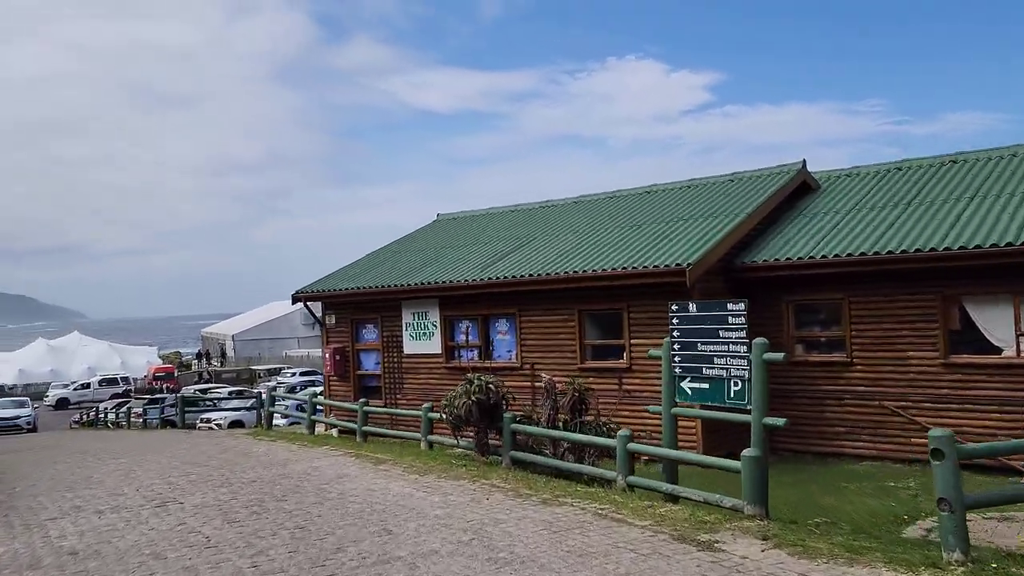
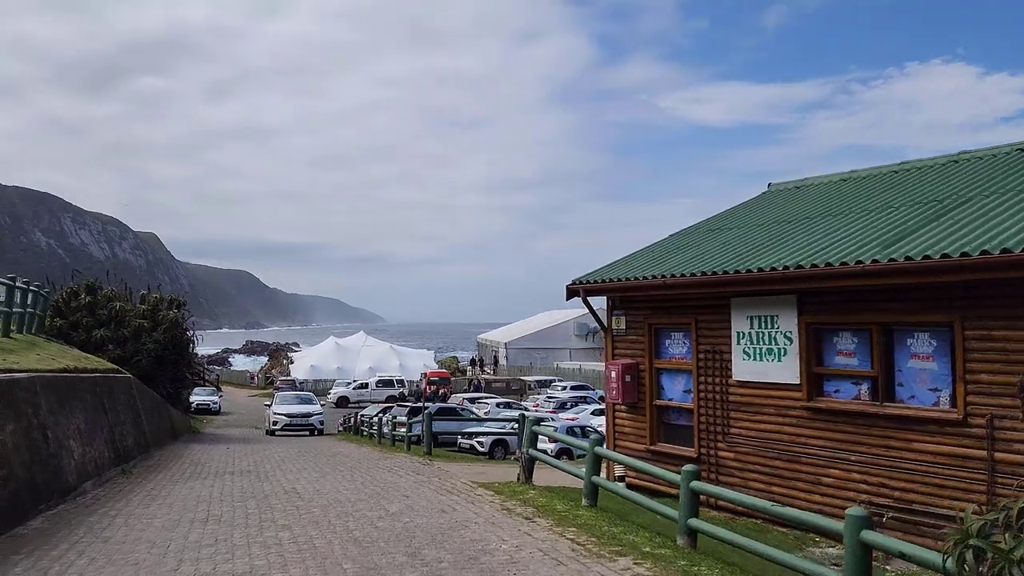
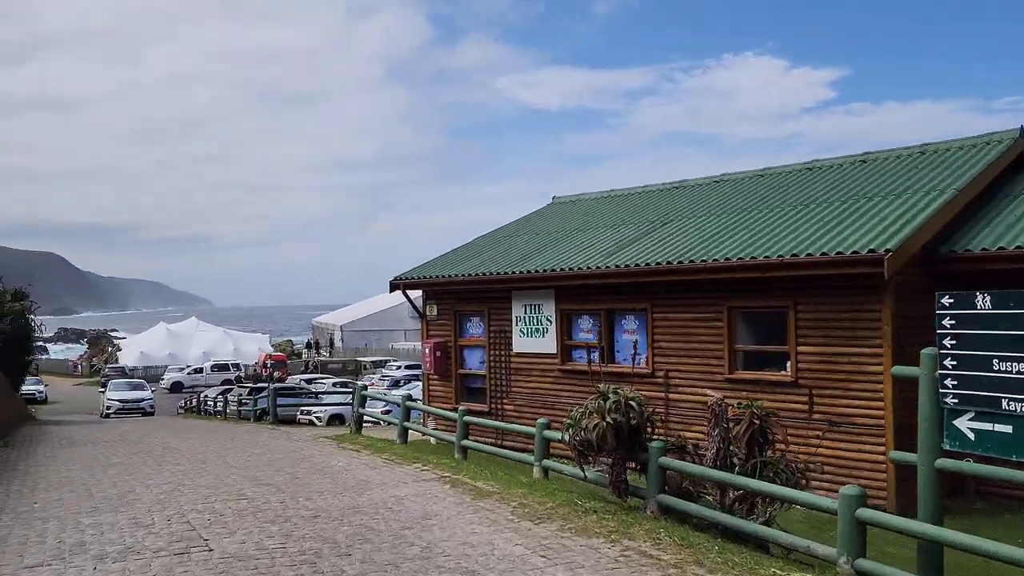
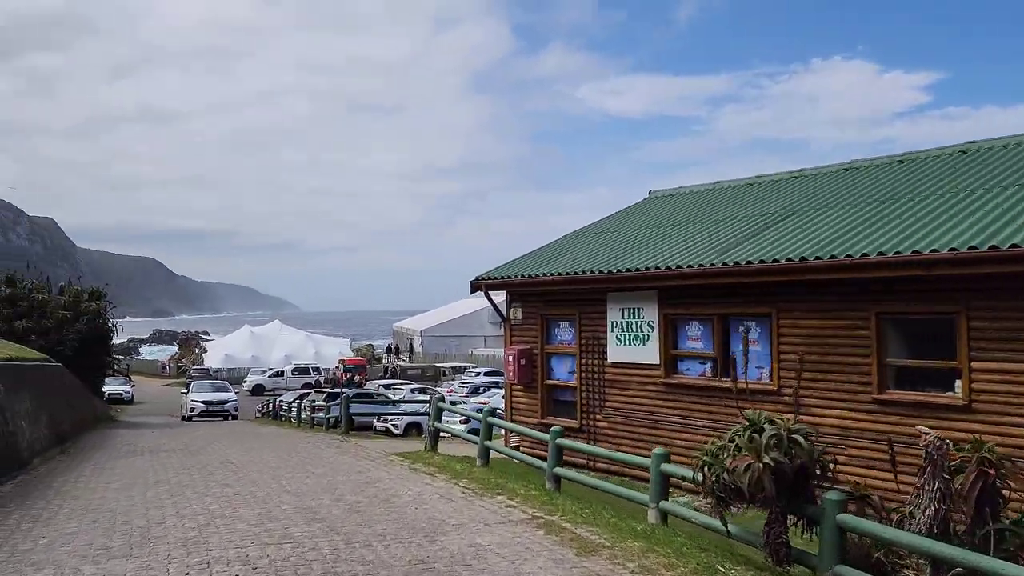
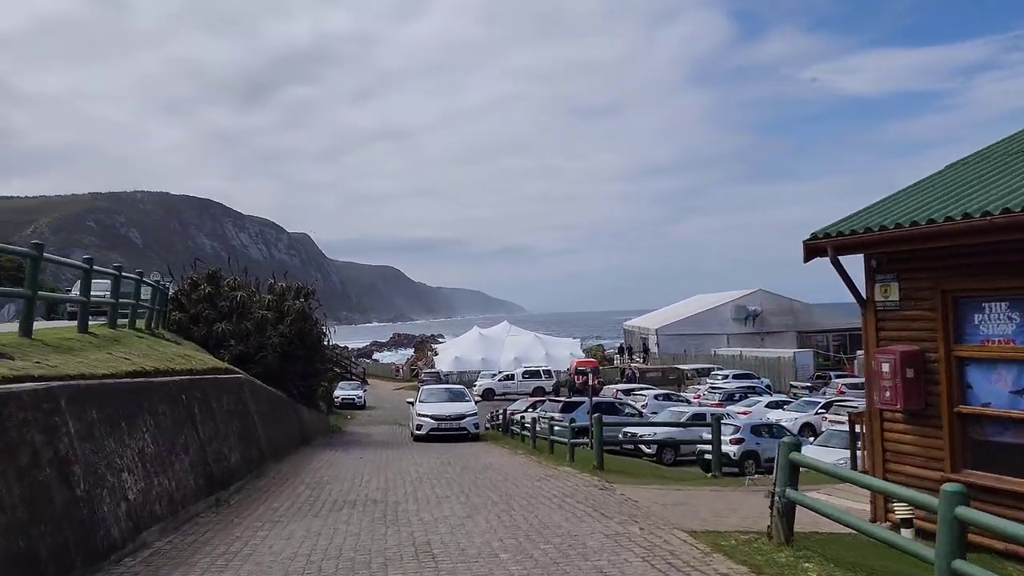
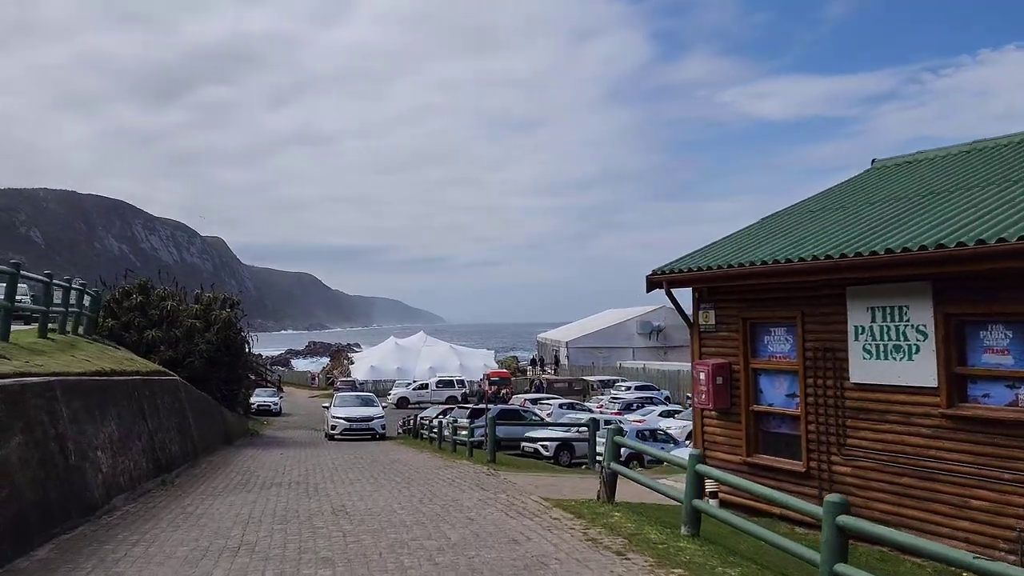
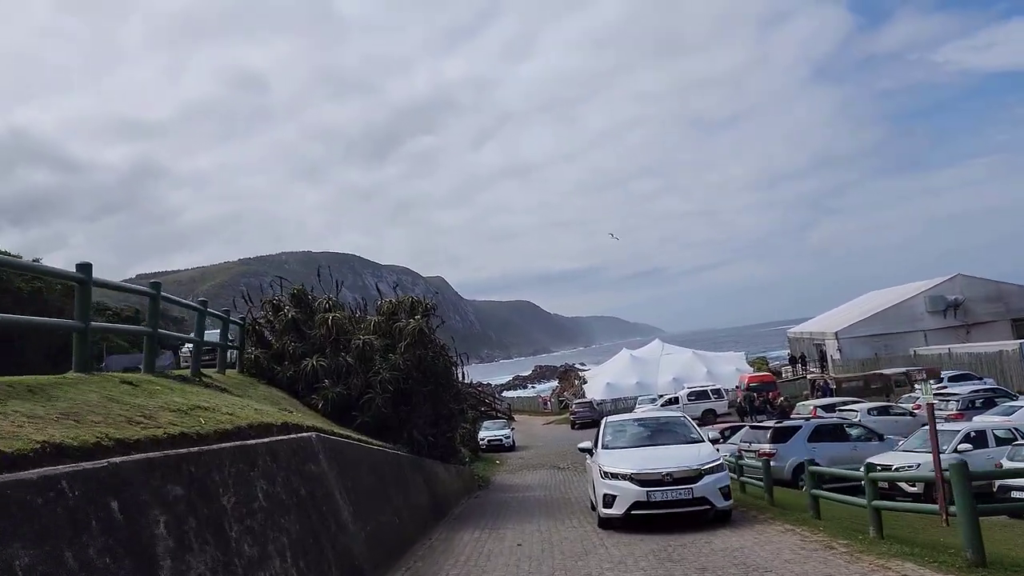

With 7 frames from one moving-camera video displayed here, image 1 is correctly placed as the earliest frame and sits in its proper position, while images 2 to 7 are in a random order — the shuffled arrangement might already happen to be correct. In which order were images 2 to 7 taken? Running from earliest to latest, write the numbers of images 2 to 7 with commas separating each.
3, 4, 2, 6, 5, 7
